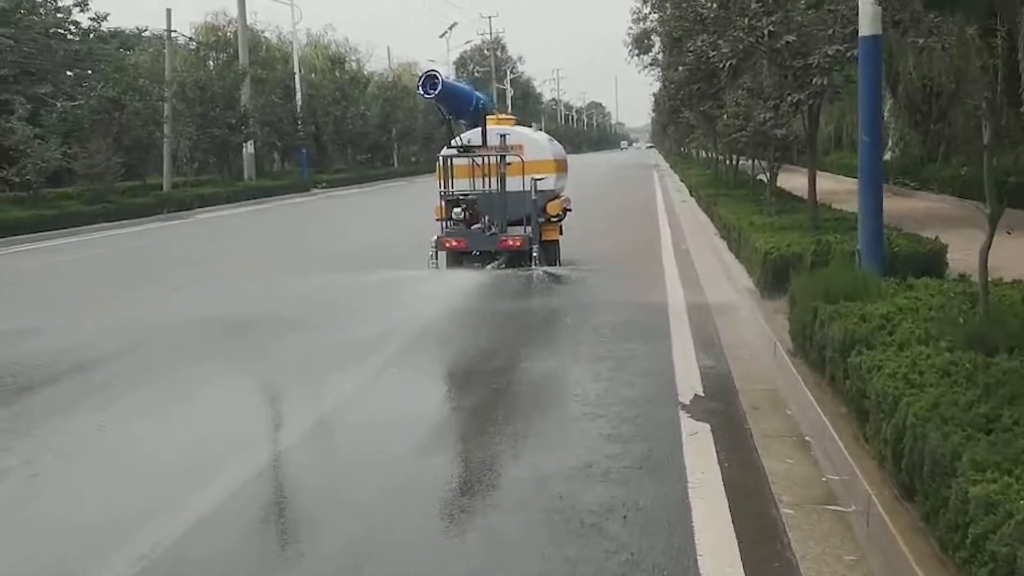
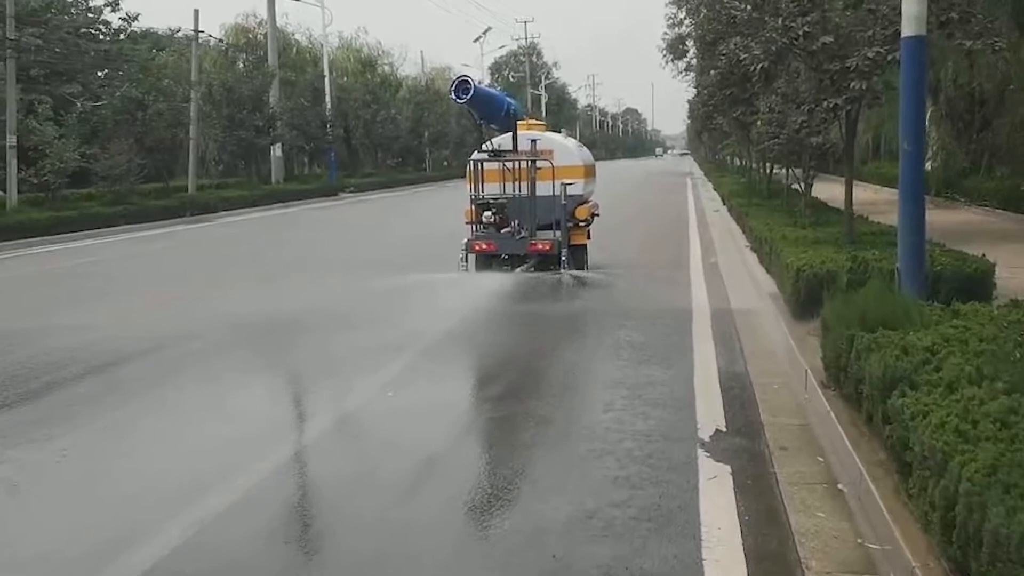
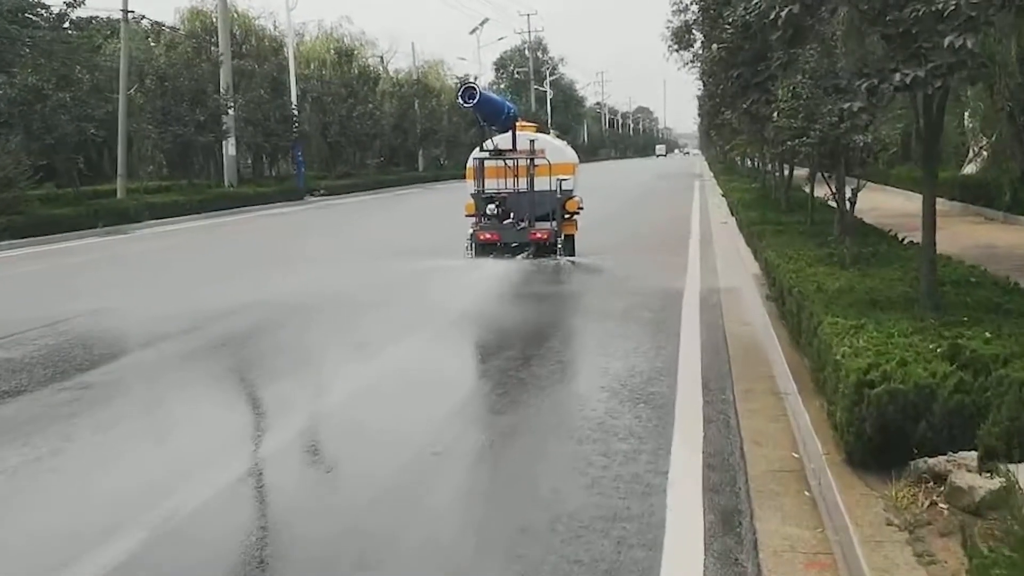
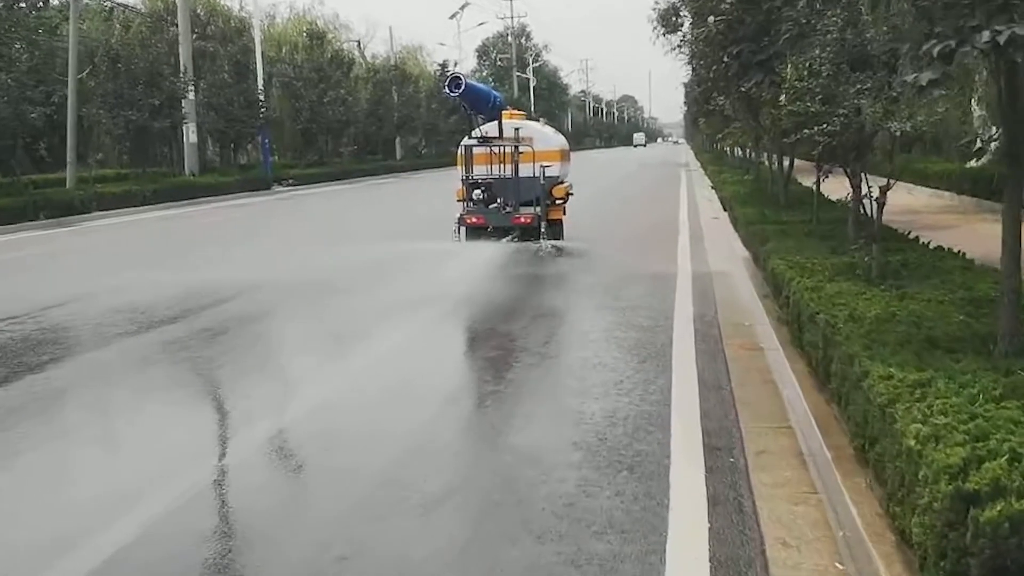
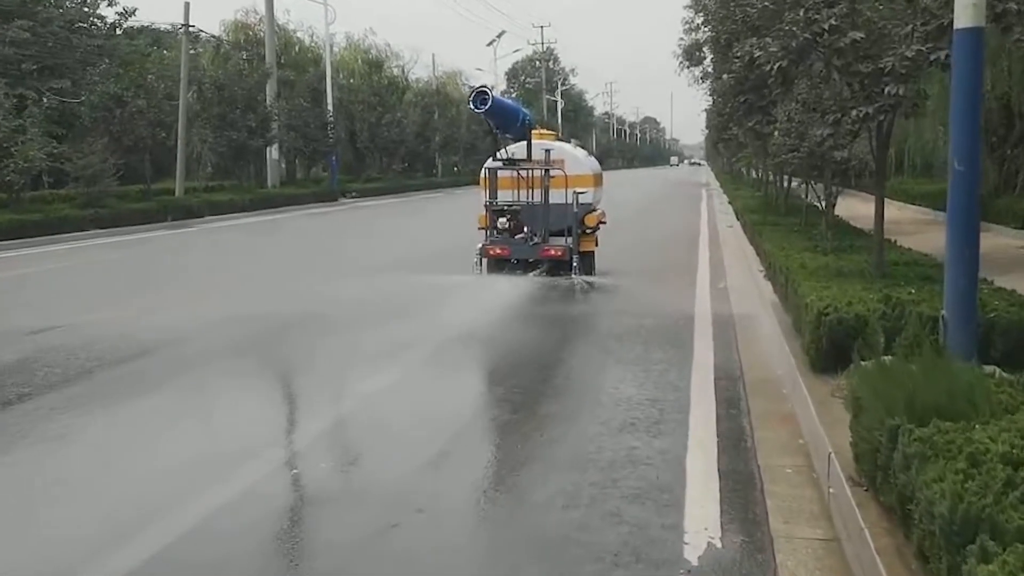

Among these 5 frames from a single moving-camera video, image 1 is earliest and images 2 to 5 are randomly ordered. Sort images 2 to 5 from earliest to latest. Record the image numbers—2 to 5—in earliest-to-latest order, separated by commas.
2, 5, 3, 4
